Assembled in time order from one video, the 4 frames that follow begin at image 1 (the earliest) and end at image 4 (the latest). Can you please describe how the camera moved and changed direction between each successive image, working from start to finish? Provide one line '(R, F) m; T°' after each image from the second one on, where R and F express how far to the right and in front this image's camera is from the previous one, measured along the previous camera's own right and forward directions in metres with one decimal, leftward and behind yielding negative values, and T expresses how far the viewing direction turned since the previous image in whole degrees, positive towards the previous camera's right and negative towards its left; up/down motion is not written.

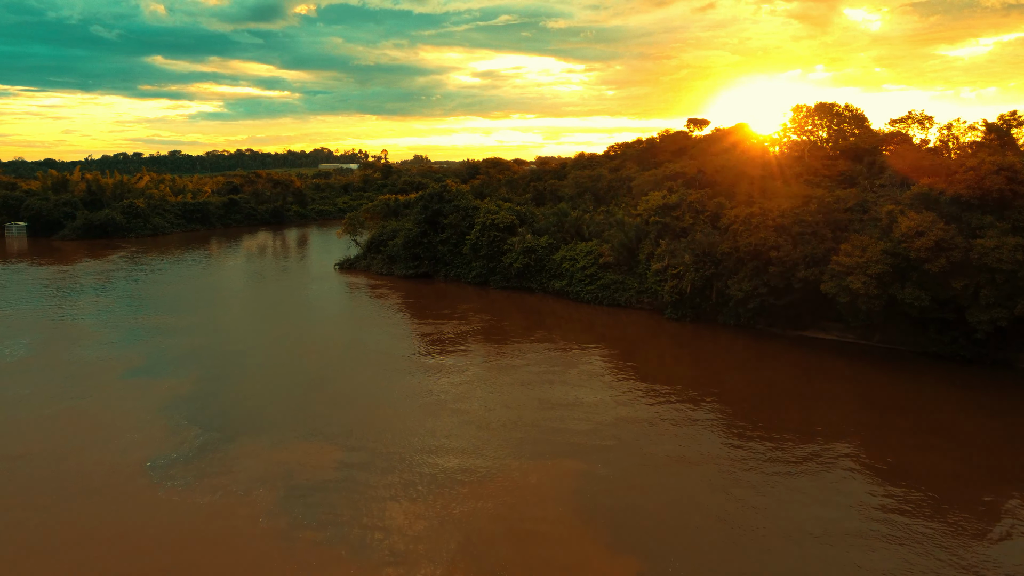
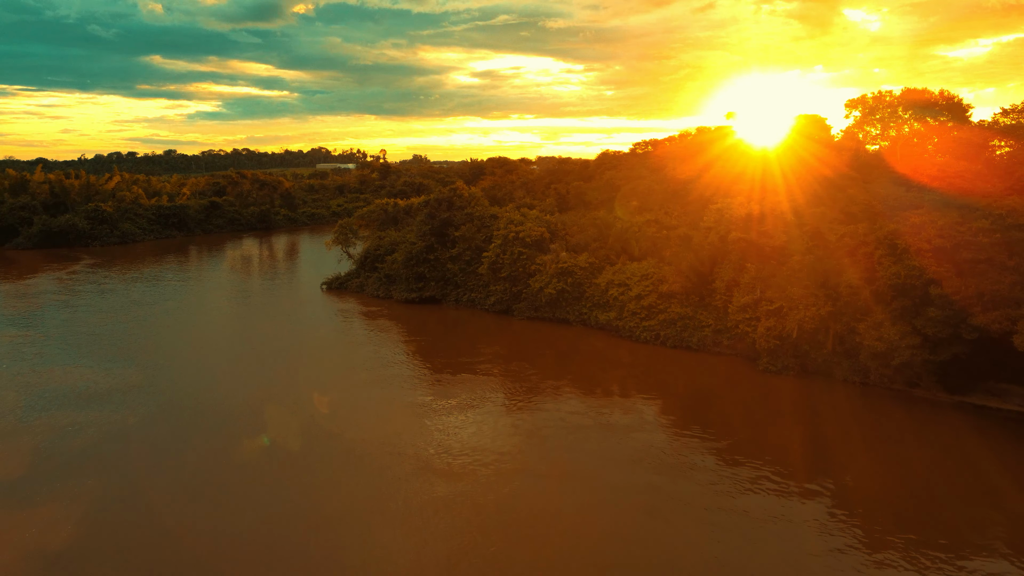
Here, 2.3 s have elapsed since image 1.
(-1.0, +6.5) m; 0°
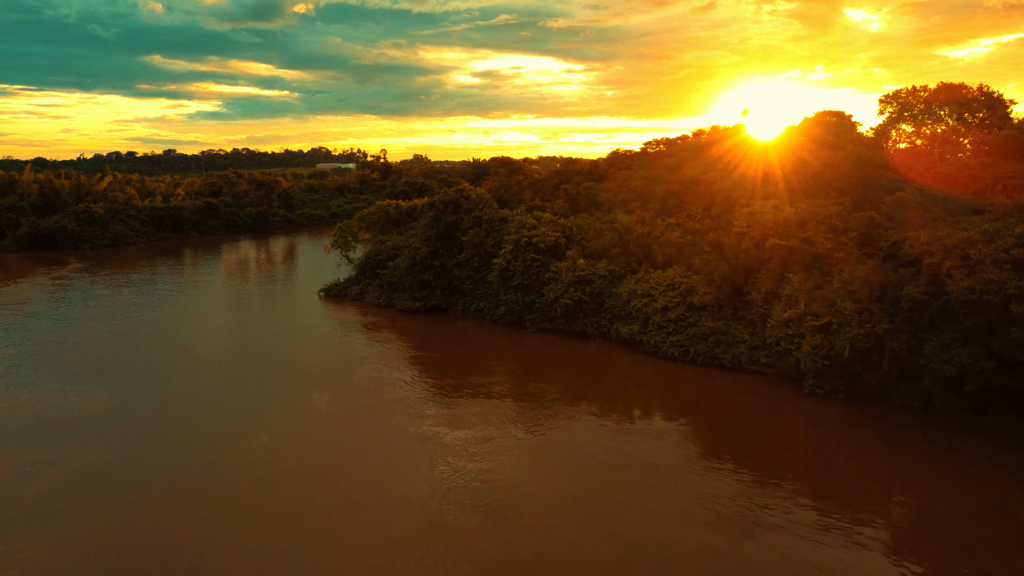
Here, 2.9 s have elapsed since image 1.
(-0.4, +1.9) m; 0°
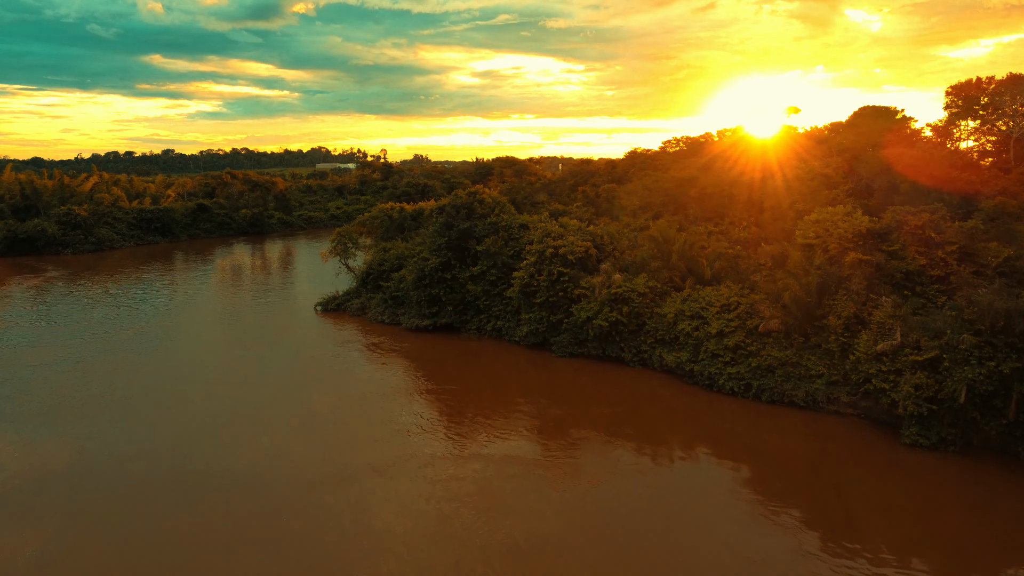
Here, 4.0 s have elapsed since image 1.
(-0.6, +3.0) m; 0°
